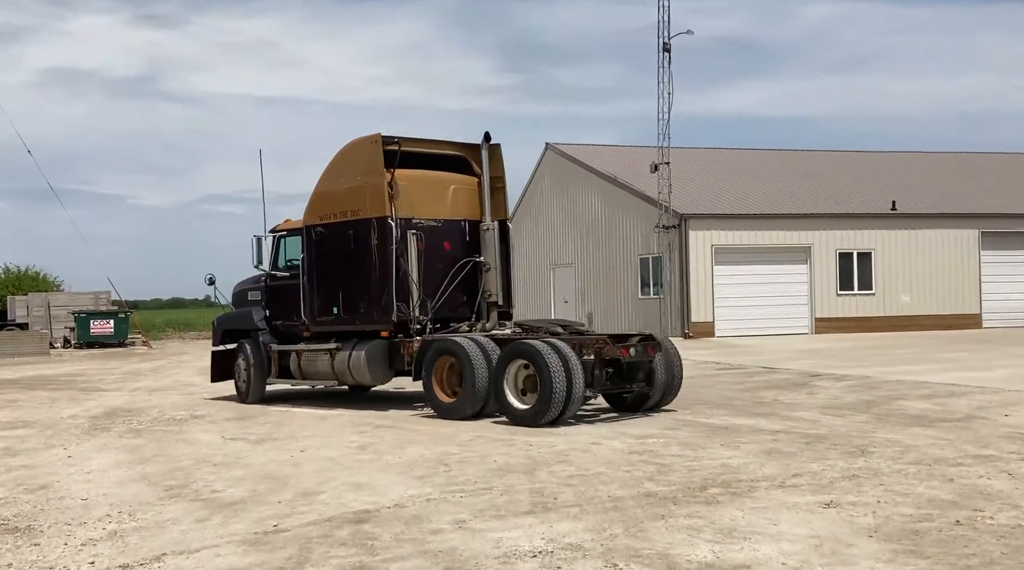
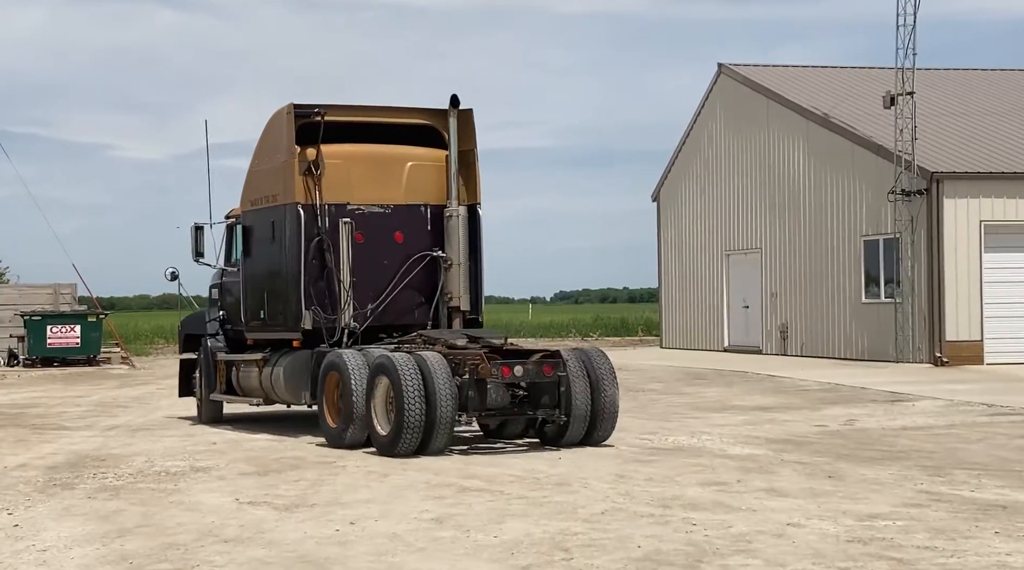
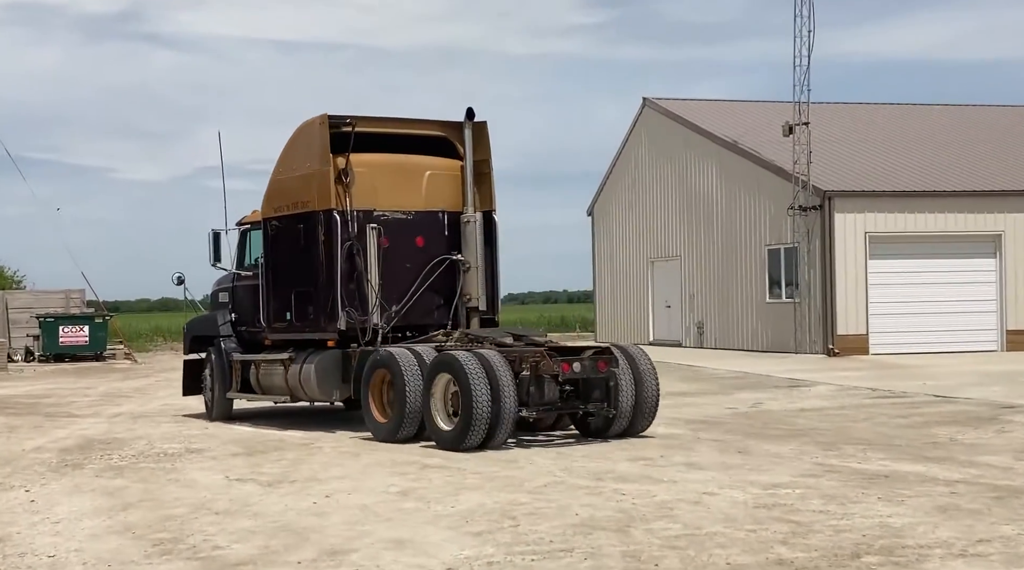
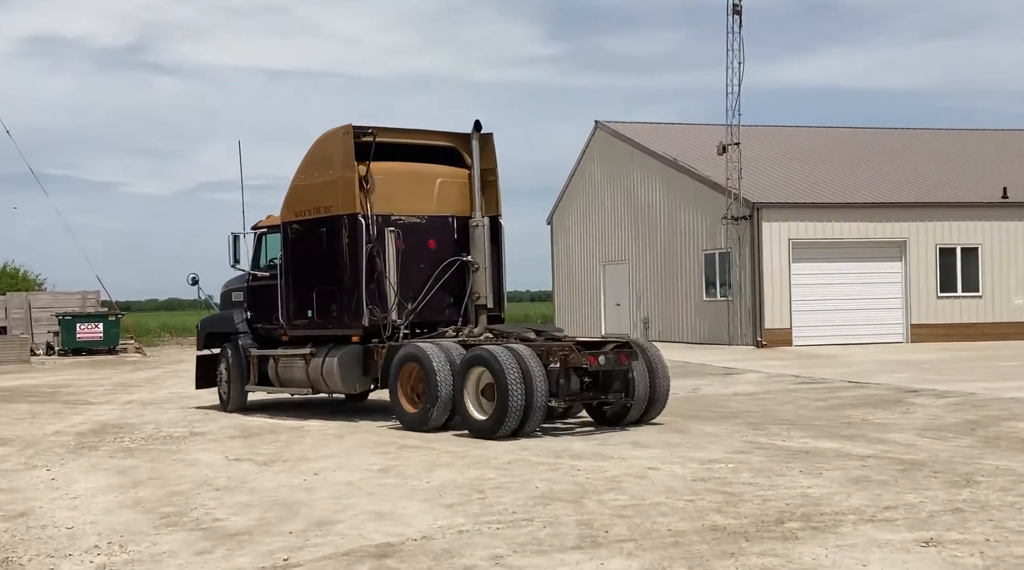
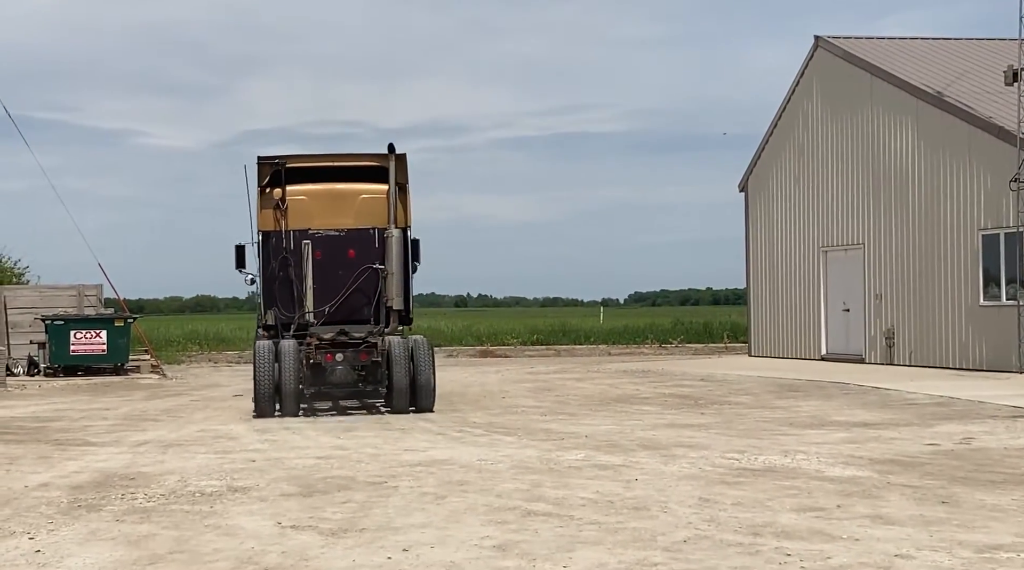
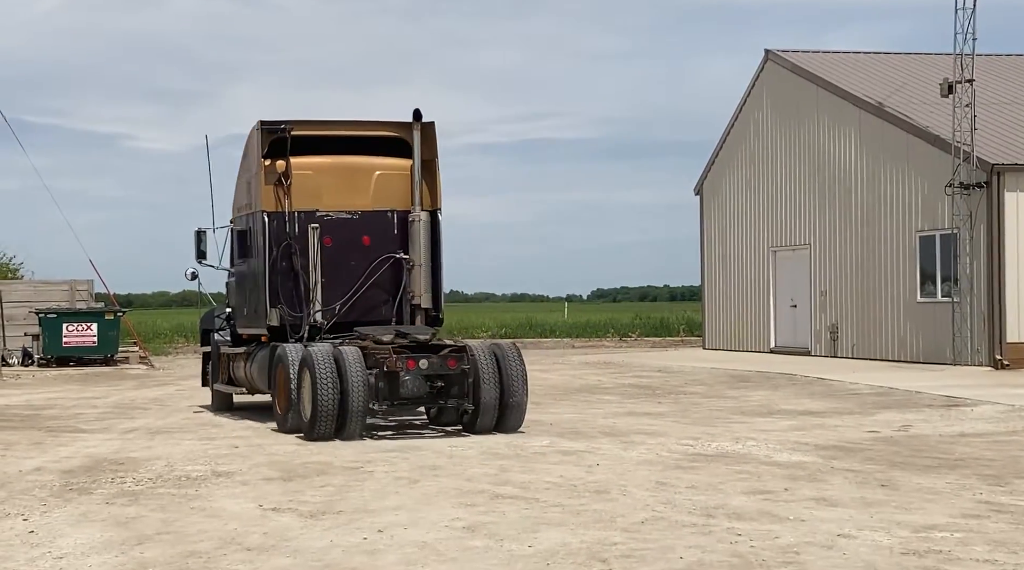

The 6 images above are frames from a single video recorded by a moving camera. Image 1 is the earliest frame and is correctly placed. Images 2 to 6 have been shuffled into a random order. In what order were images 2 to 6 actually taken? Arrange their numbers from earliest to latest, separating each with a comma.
4, 3, 2, 6, 5
